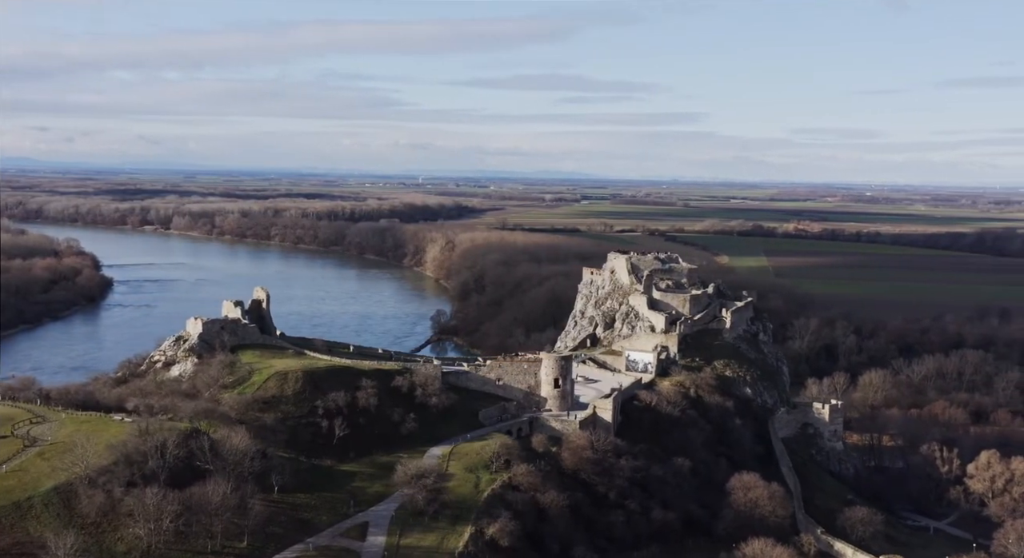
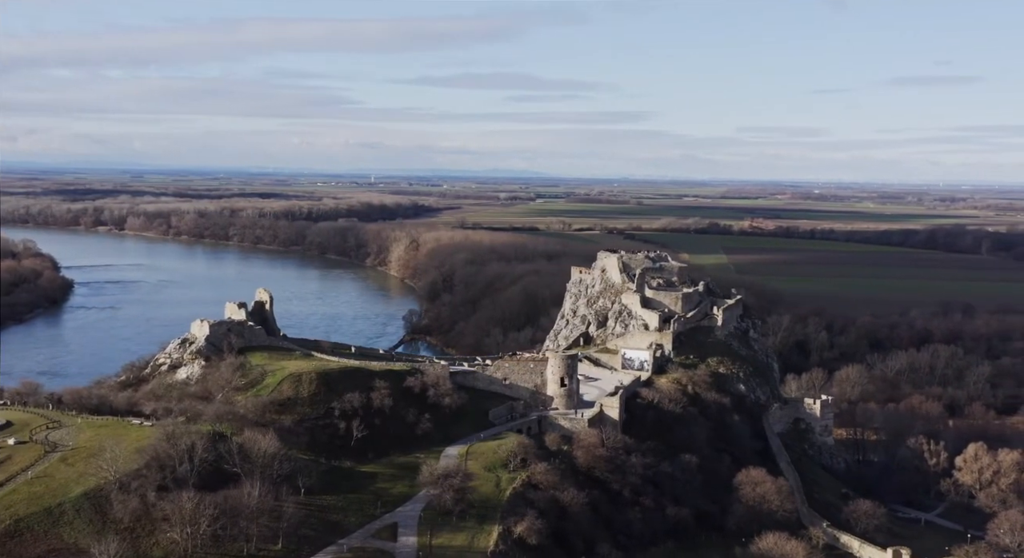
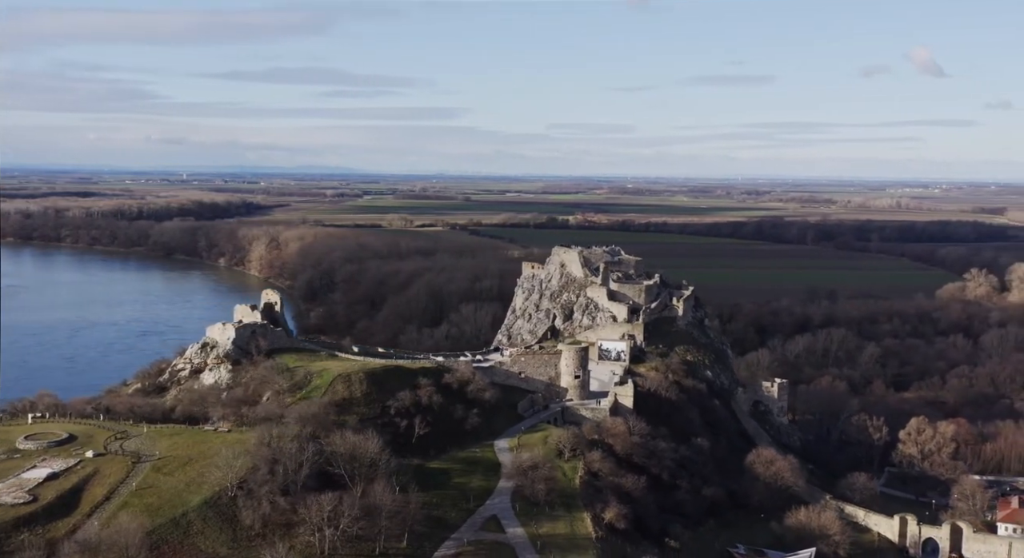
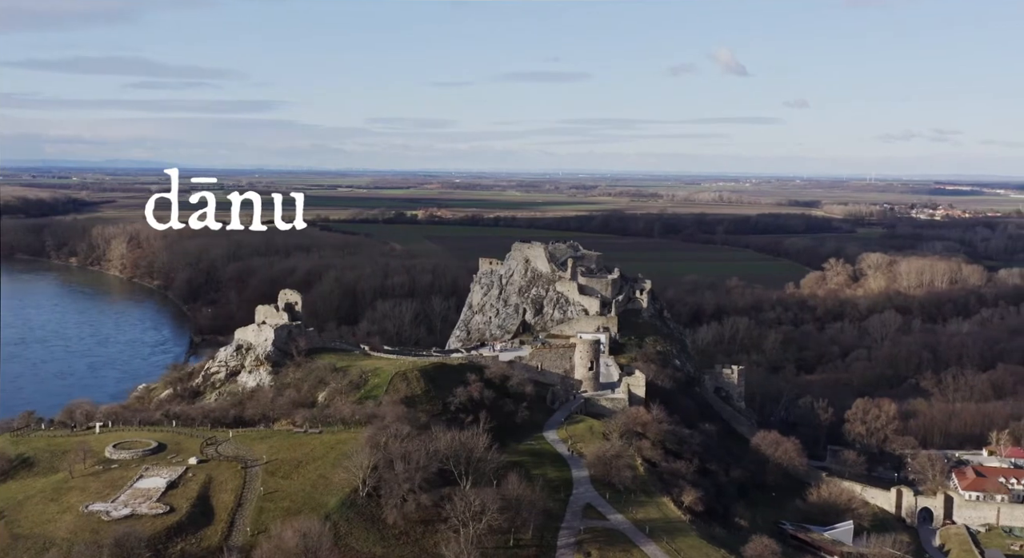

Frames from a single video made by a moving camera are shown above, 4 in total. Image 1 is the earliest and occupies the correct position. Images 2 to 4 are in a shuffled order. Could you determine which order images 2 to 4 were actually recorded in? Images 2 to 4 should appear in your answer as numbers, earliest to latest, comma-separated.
2, 3, 4
